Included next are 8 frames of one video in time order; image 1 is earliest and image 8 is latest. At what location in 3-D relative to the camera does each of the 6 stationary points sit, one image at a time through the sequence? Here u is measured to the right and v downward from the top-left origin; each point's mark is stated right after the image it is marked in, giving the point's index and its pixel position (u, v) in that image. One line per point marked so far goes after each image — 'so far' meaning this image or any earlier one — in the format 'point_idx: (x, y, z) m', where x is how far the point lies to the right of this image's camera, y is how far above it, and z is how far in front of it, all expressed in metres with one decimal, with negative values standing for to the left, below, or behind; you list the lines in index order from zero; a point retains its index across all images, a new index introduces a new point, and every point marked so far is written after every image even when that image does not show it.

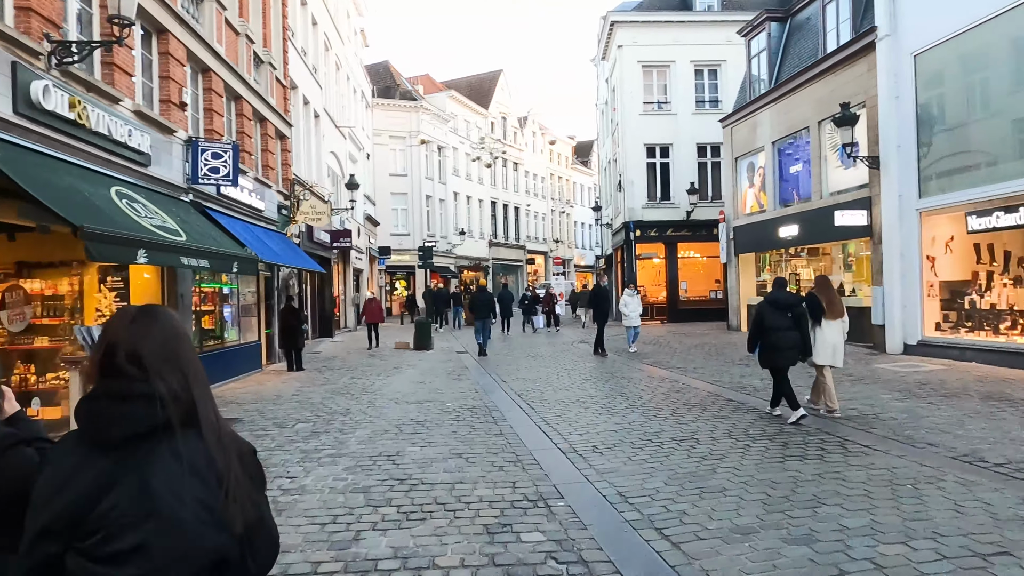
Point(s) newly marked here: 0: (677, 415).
0: (+2.1, -1.6, +8.4) m
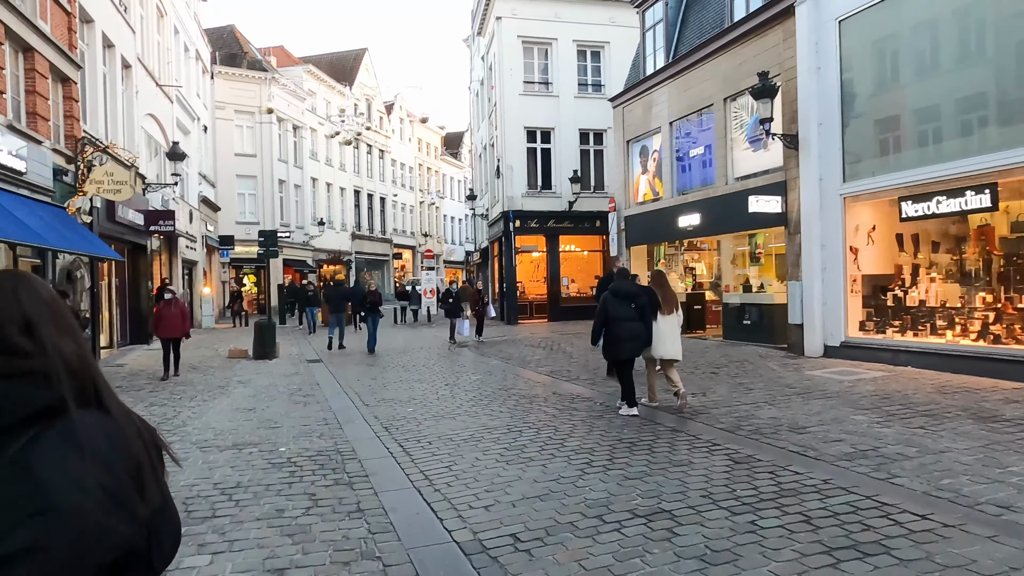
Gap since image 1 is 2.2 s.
0: (+1.0, -1.6, +5.8) m
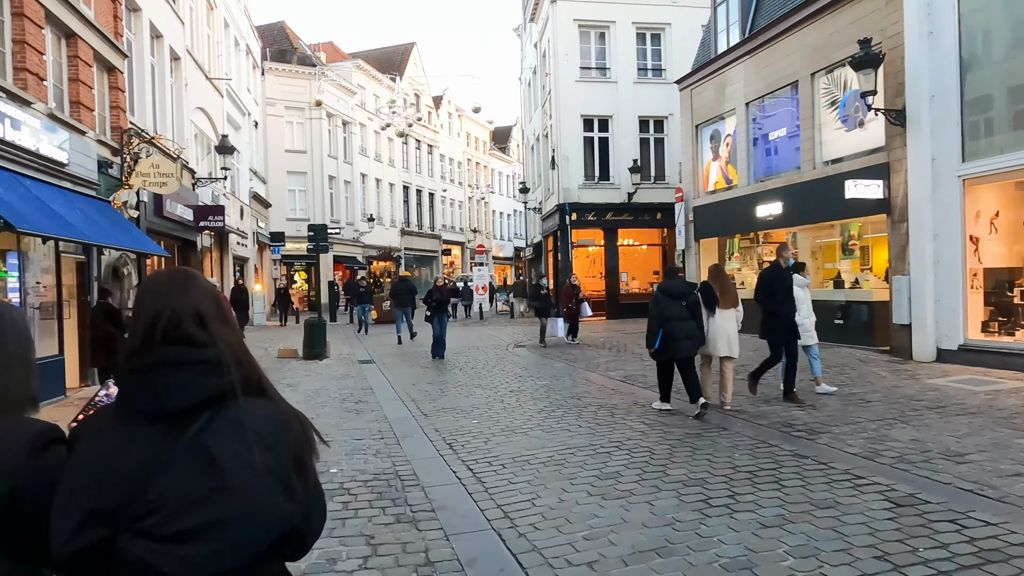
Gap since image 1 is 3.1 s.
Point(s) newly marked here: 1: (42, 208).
0: (+1.7, -1.5, +4.7) m
1: (-6.3, +1.1, +8.9) m
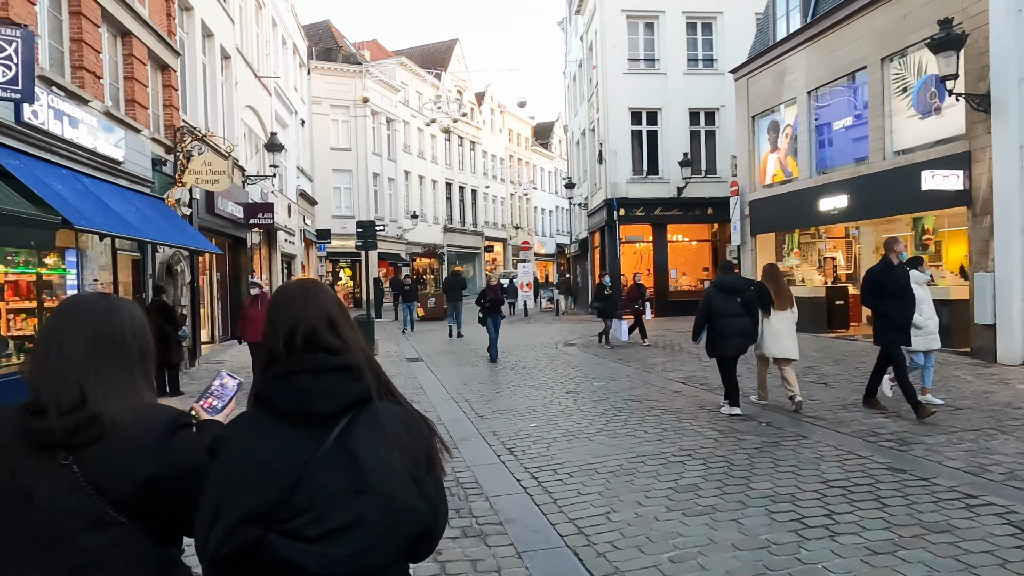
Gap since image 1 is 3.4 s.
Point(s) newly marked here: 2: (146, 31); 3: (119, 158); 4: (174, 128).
0: (+2.2, -1.5, +4.2) m
1: (-5.5, +1.1, +8.9) m
2: (-6.6, +4.6, +12.0) m
3: (-6.2, +2.0, +10.5) m
4: (-6.7, +3.1, +13.1) m
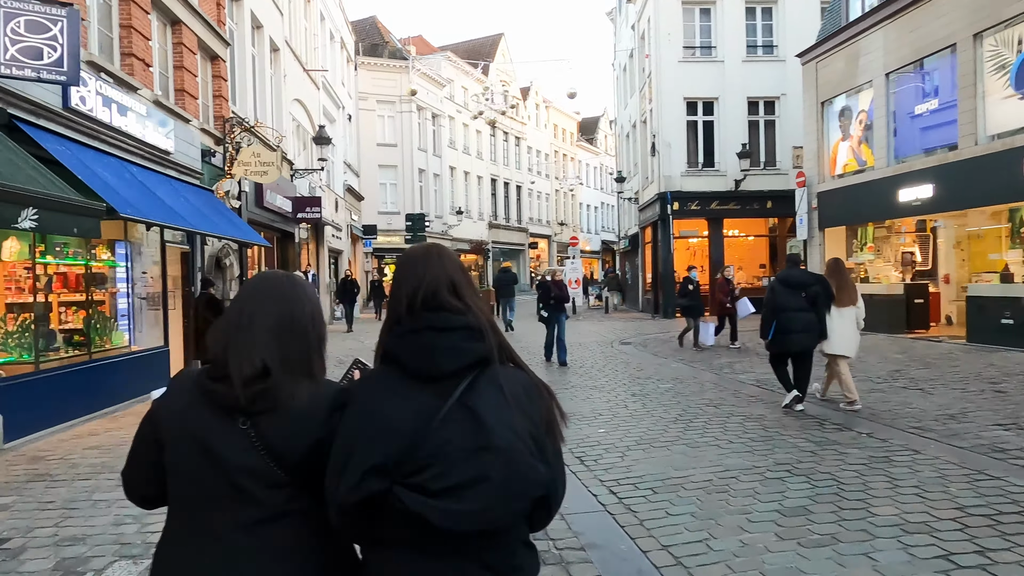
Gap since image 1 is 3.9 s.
0: (+2.6, -1.5, +3.5) m
1: (-4.7, +1.2, +8.6) m
2: (-5.6, +4.8, +11.7) m
3: (-5.3, +2.2, +10.3) m
4: (-5.6, +3.3, +12.9) m
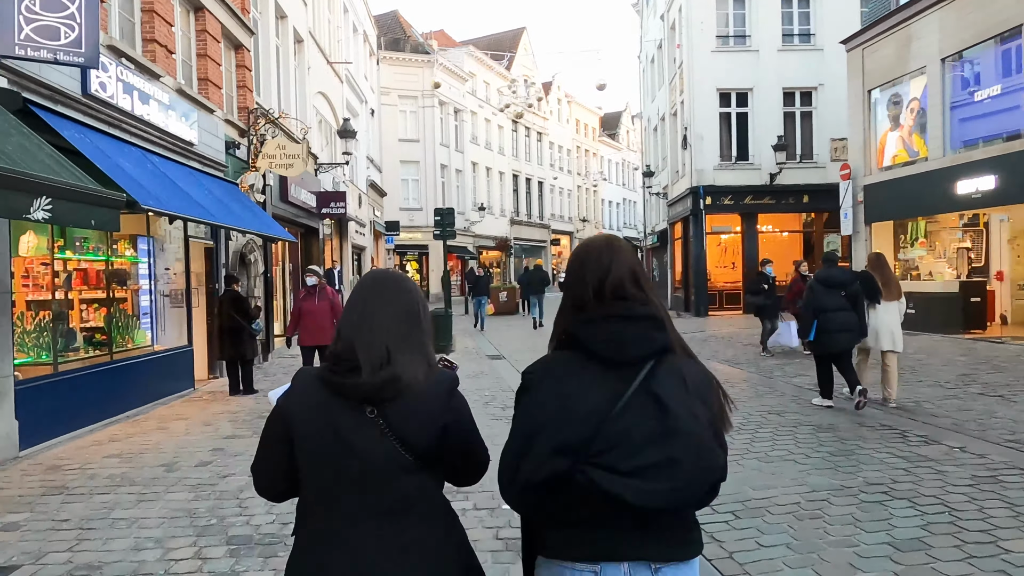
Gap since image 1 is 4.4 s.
0: (+3.0, -1.5, +2.9) m
1: (-4.2, +1.3, +8.2) m
2: (-5.0, +4.8, +11.3) m
3: (-4.7, +2.2, +9.8) m
4: (-5.0, +3.3, +12.4) m
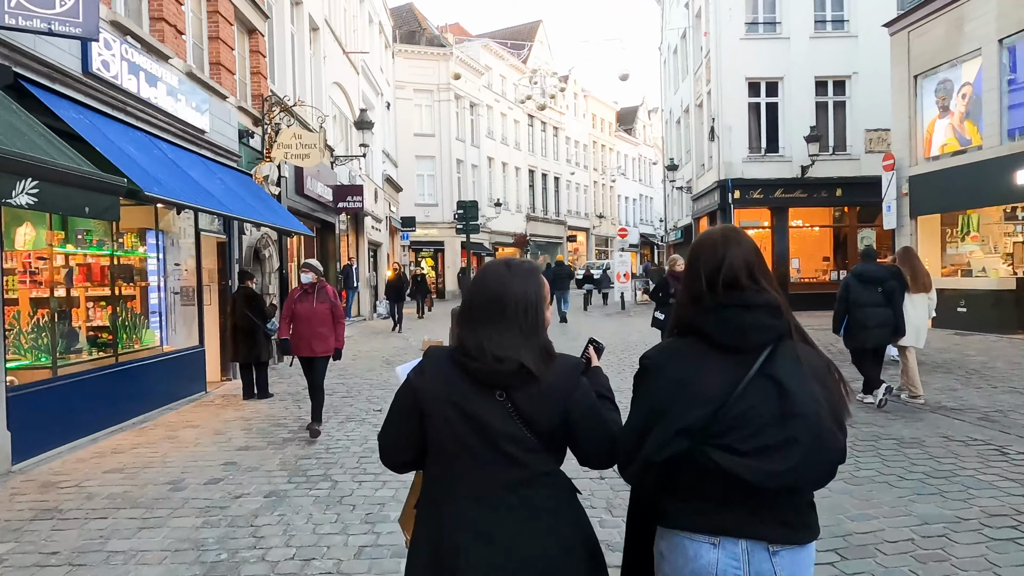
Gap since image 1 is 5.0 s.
0: (+3.3, -1.4, +2.1) m
1: (-3.8, +1.3, +7.6) m
2: (-4.5, +4.9, +10.7) m
3: (-4.3, +2.3, +9.2) m
4: (-4.5, +3.4, +11.8) m
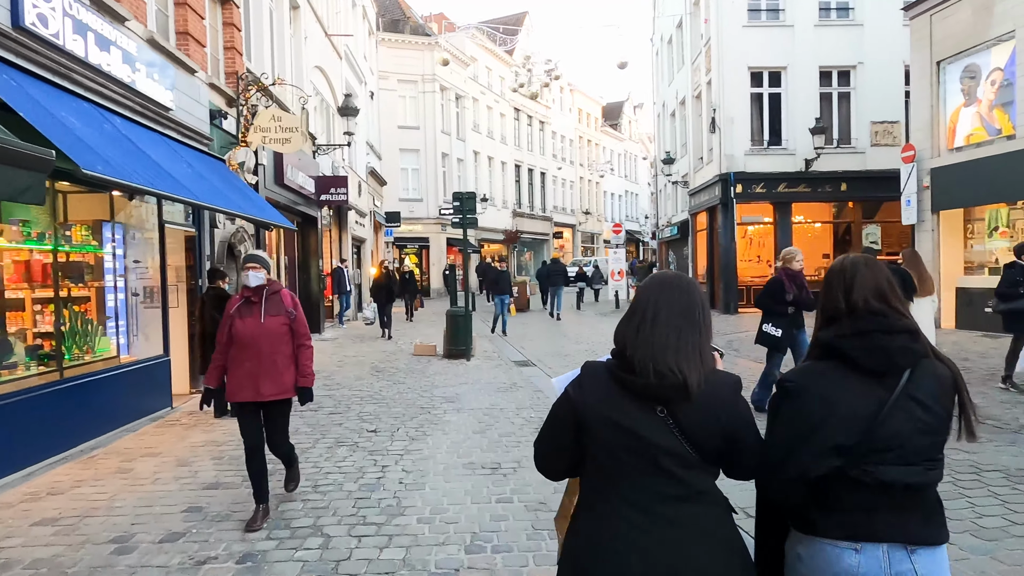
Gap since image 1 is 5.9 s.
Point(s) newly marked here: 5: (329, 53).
0: (+3.7, -1.5, +1.2) m
1: (-3.6, +1.3, +6.4) m
2: (-4.4, +4.9, +9.5) m
3: (-4.2, +2.2, +8.0) m
4: (-4.4, +3.4, +10.6) m
5: (-5.1, +6.6, +18.6) m
